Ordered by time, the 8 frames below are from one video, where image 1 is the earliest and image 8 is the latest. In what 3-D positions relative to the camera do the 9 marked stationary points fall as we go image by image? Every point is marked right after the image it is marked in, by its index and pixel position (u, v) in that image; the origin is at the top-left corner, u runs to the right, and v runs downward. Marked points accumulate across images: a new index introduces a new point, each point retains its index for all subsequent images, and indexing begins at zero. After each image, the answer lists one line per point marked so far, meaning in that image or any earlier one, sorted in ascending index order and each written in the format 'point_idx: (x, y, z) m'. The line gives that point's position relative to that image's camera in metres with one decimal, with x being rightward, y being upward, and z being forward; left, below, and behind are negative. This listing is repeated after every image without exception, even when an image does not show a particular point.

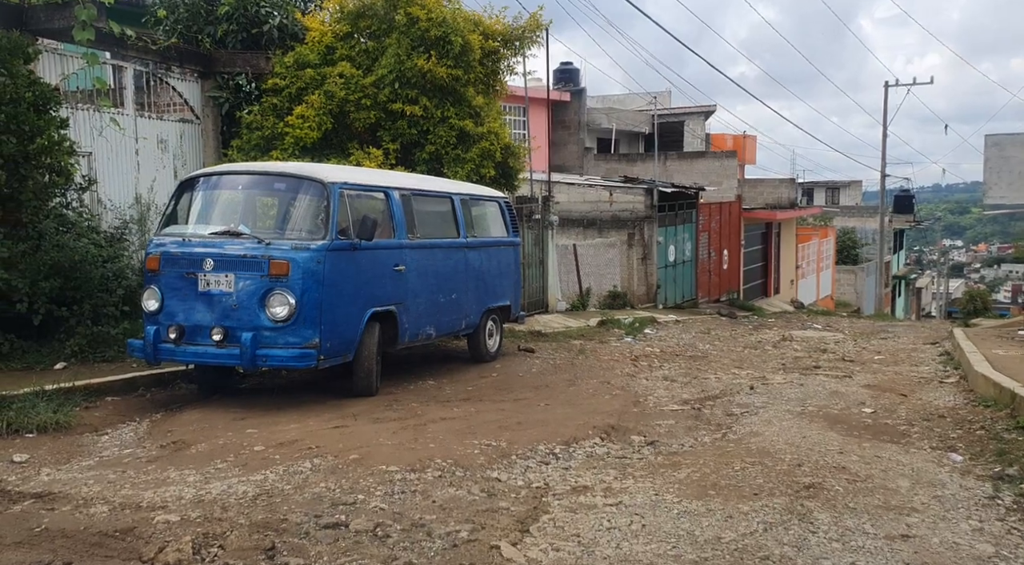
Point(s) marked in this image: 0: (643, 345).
0: (+2.0, -1.0, +14.9) m
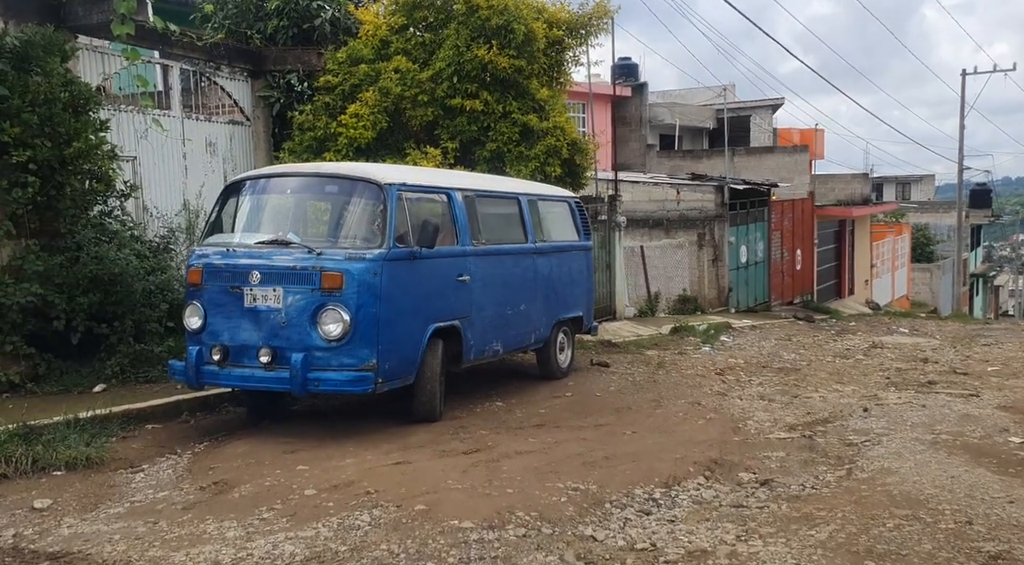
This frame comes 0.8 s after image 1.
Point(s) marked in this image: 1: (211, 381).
0: (+3.0, -1.1, +13.9) m
1: (-2.2, -0.7, +7.3) m
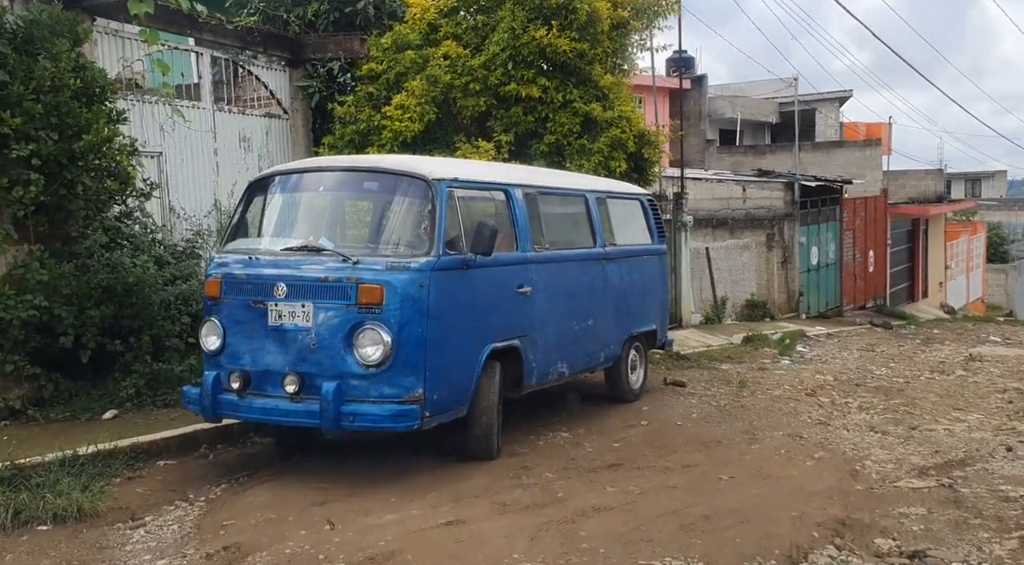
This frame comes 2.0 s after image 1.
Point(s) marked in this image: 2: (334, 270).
0: (+3.7, -1.2, +12.5) m
1: (-1.8, -0.8, +6.2) m
2: (-1.1, +0.1, +5.9) m
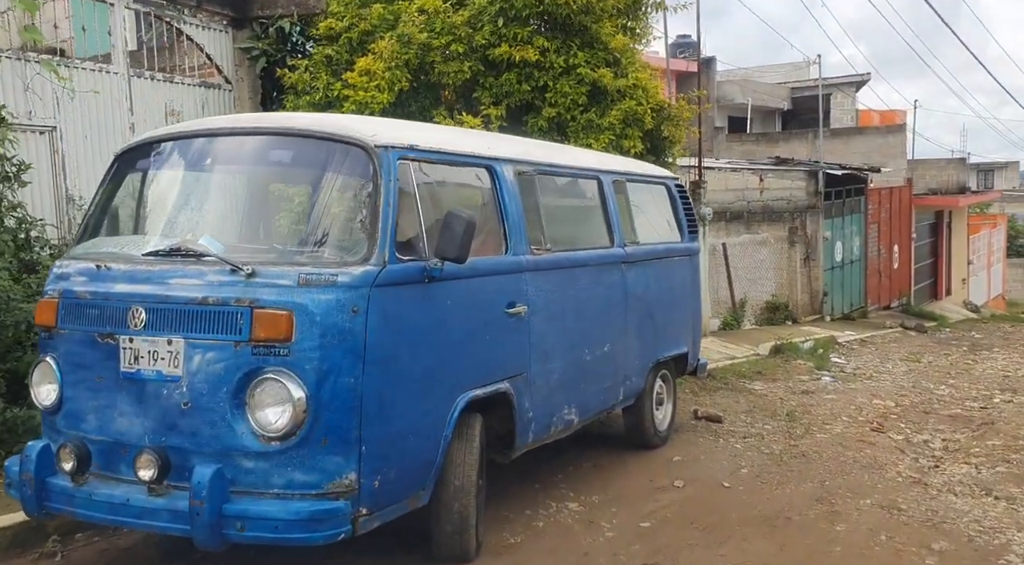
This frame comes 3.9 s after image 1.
0: (+3.6, -1.2, +10.4) m
1: (-1.8, -0.9, +4.0) m
2: (-1.1, 0.0, +3.8) m
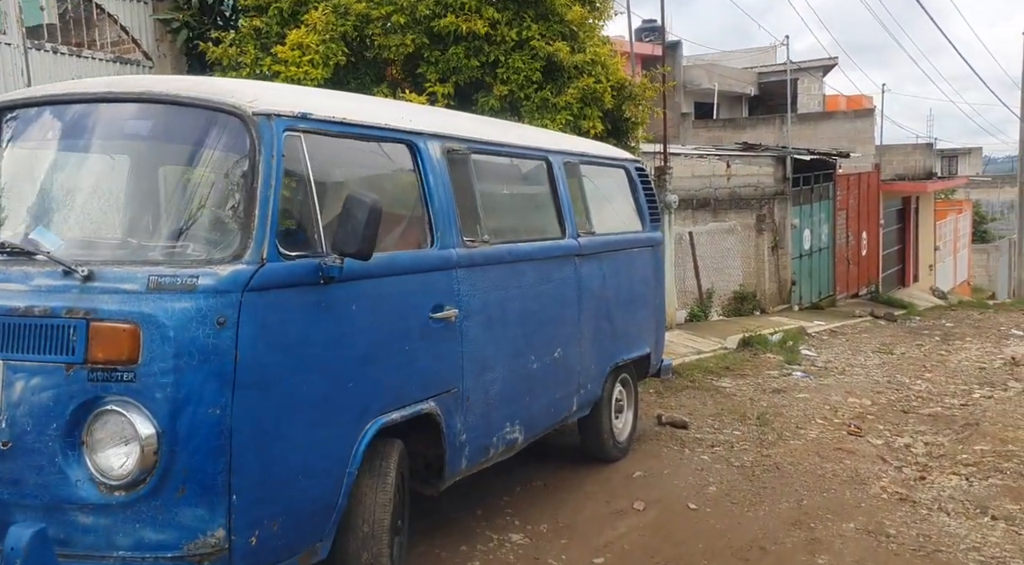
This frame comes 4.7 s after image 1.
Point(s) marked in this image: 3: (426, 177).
0: (+3.2, -1.1, +9.7) m
1: (-2.1, -0.9, +3.2) m
2: (-1.4, 0.0, +3.0) m
3: (-0.4, +0.4, +4.2) m
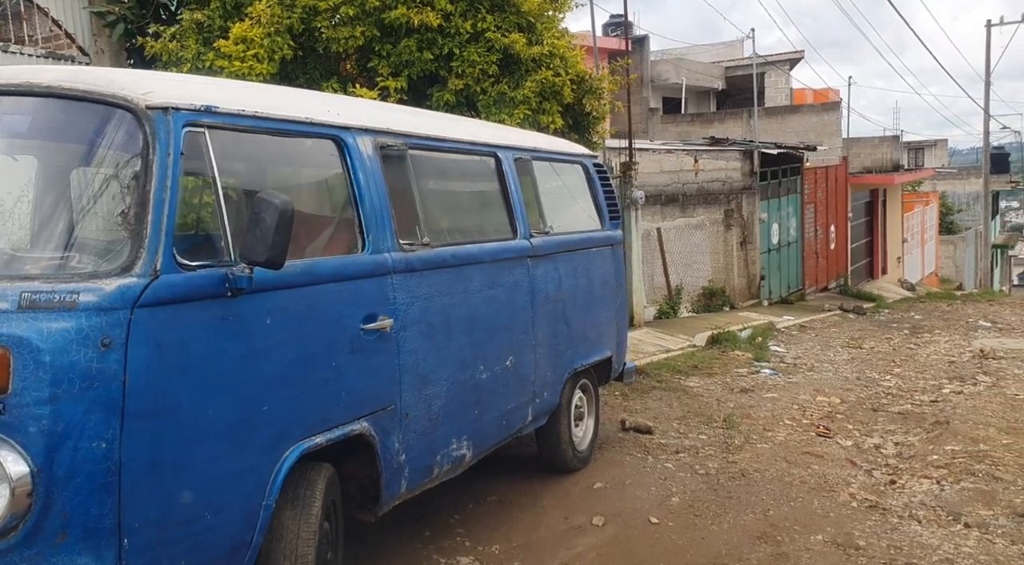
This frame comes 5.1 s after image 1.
0: (+2.8, -1.1, +9.5) m
1: (-2.3, -1.0, +2.8) m
2: (-1.6, -0.1, +2.6) m
3: (-0.6, +0.4, +3.8) m
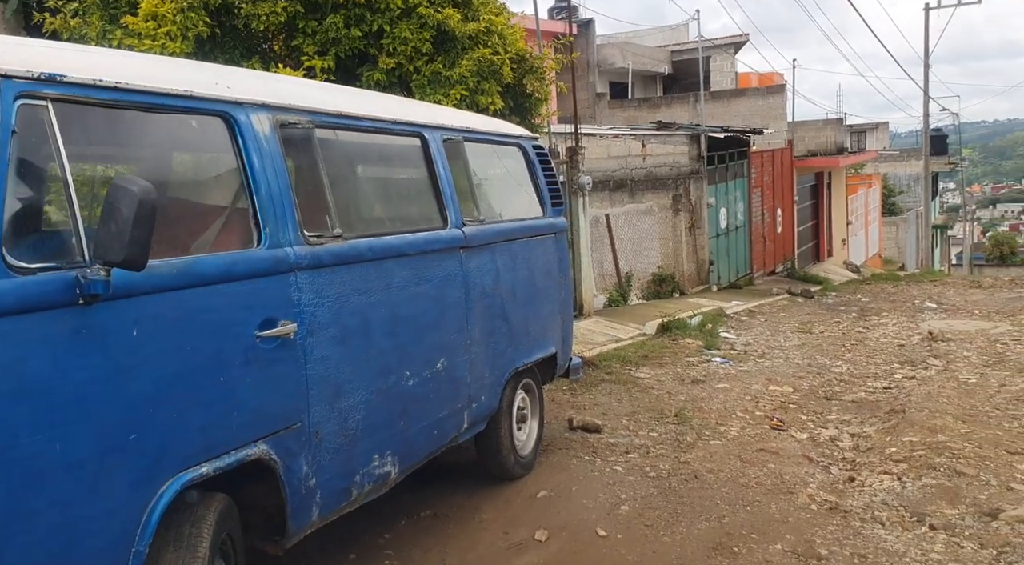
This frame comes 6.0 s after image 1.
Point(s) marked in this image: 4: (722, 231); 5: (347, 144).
0: (+2.2, -1.0, +9.2) m
1: (-2.5, -1.0, +2.3) m
2: (-1.8, -0.1, +2.1) m
3: (-0.9, +0.4, +3.3) m
4: (+4.0, +1.0, +18.5) m
5: (-0.7, +0.6, +4.0) m
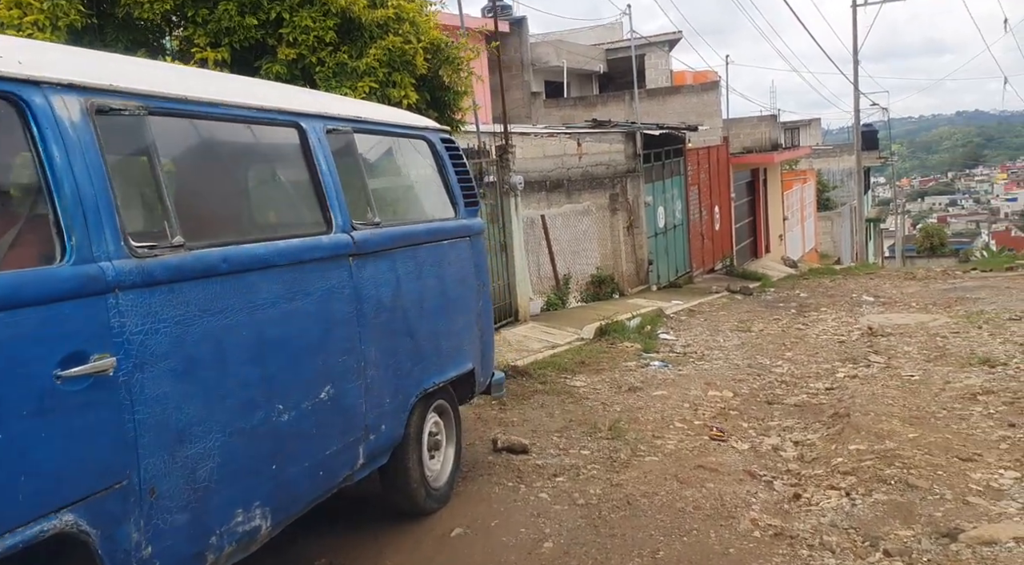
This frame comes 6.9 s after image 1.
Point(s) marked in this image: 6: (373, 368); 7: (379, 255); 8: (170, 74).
0: (+1.6, -1.0, +8.7) m
1: (-2.7, -1.1, +1.5) m
2: (-2.1, -0.2, +1.4) m
3: (-1.2, +0.3, +2.6) m
4: (+2.7, +1.0, +18.1) m
5: (-1.1, +0.5, +3.3) m
6: (-0.6, -0.4, +4.3) m
7: (-0.6, +0.1, +4.4) m
8: (-1.1, +0.7, +3.3) m
